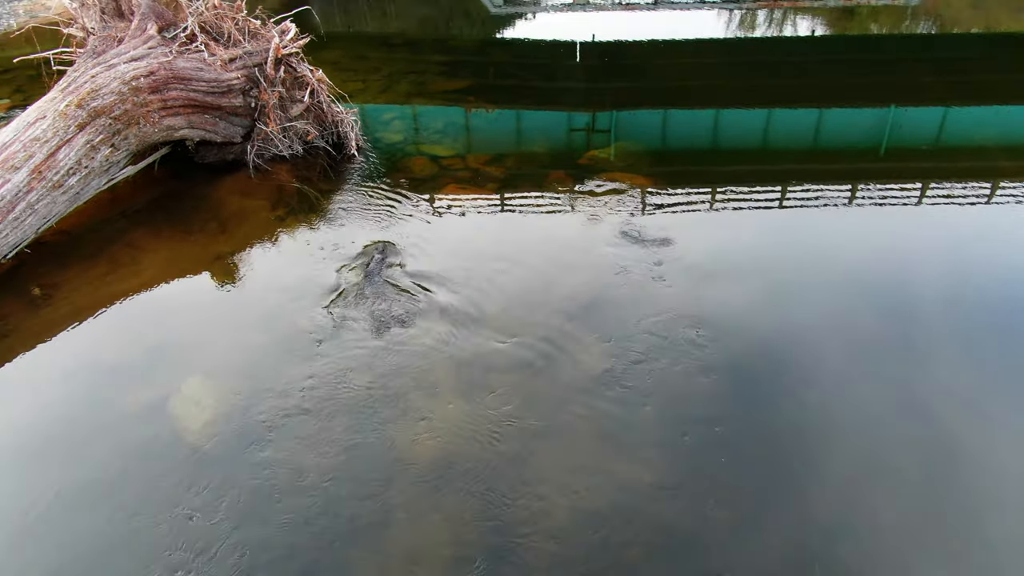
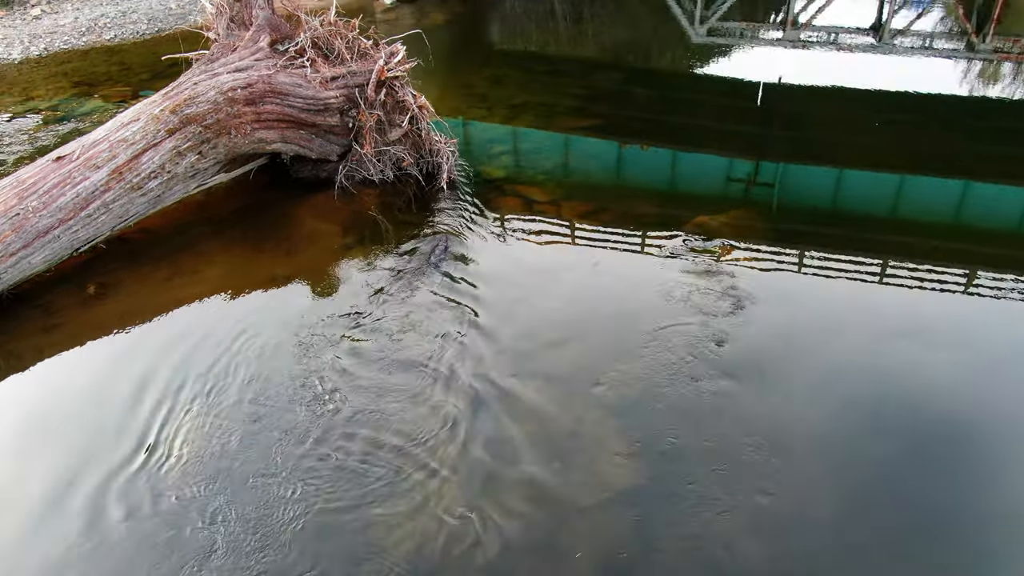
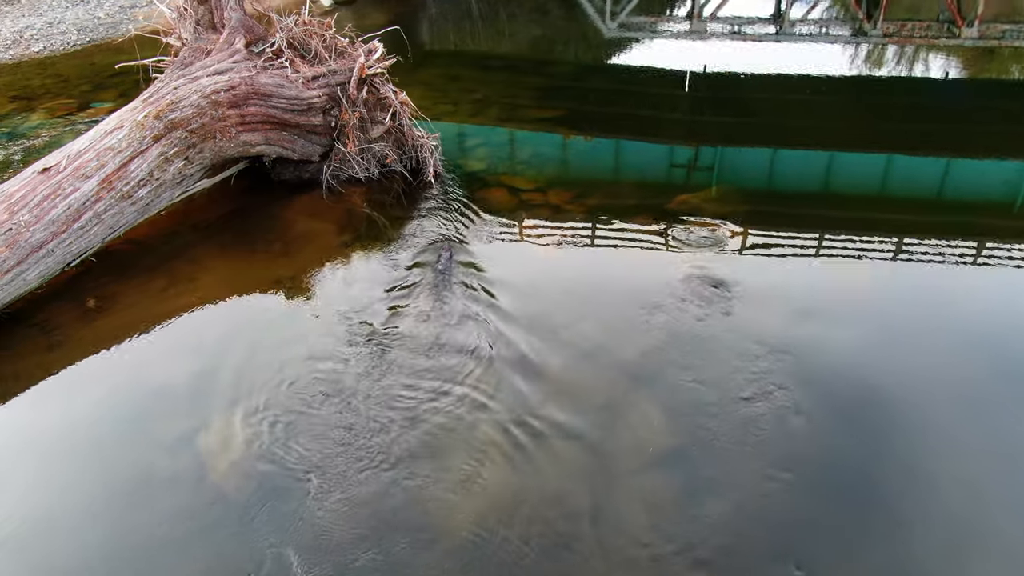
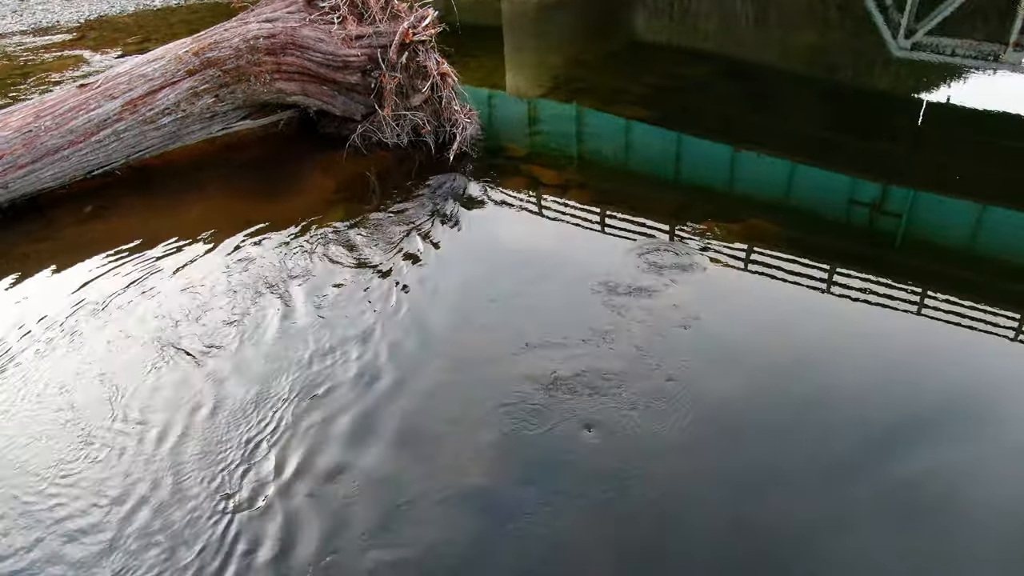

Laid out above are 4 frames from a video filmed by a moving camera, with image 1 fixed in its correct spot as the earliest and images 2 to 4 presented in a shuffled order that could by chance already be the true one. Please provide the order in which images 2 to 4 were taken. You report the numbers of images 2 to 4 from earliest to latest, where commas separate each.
3, 2, 4
